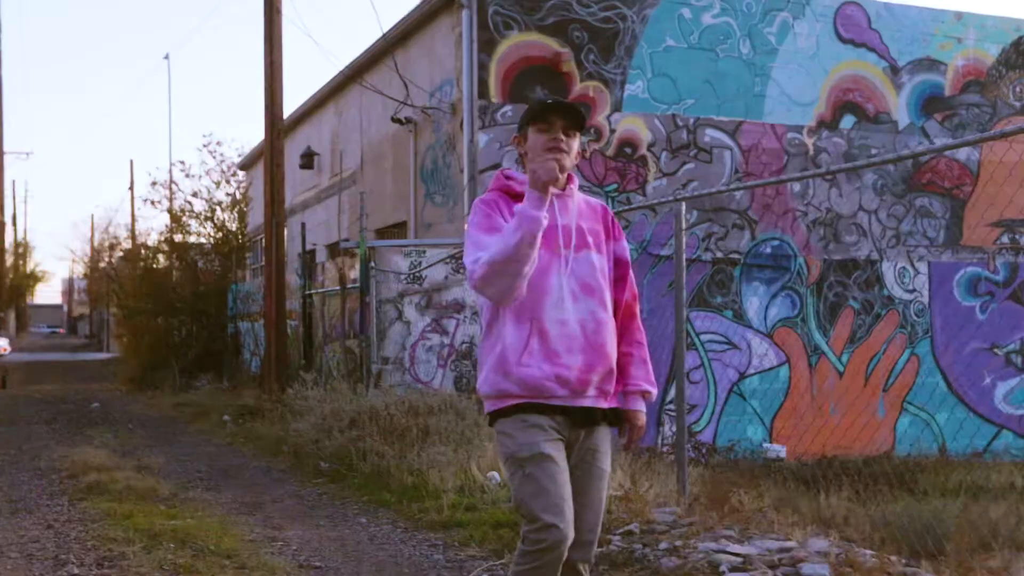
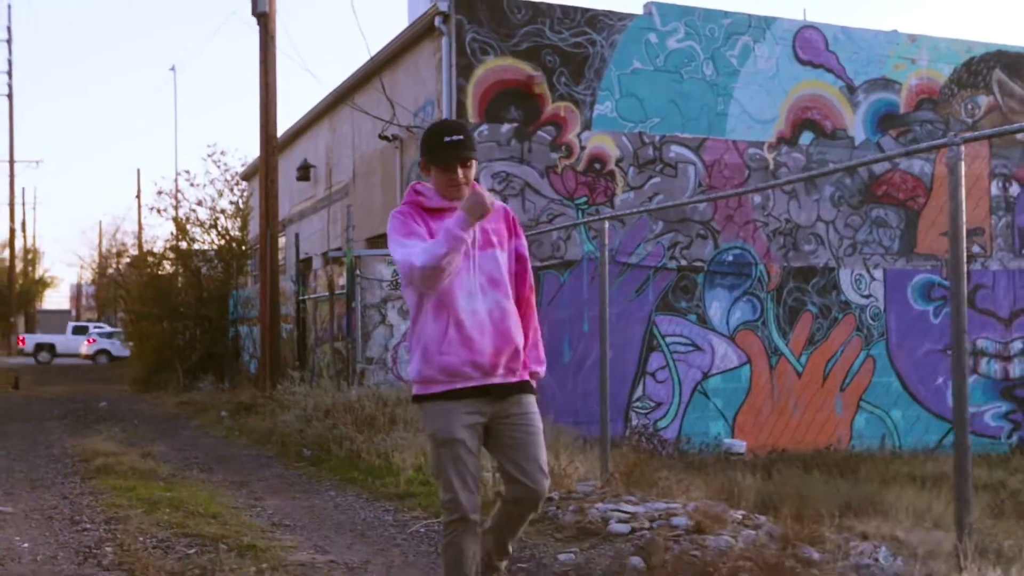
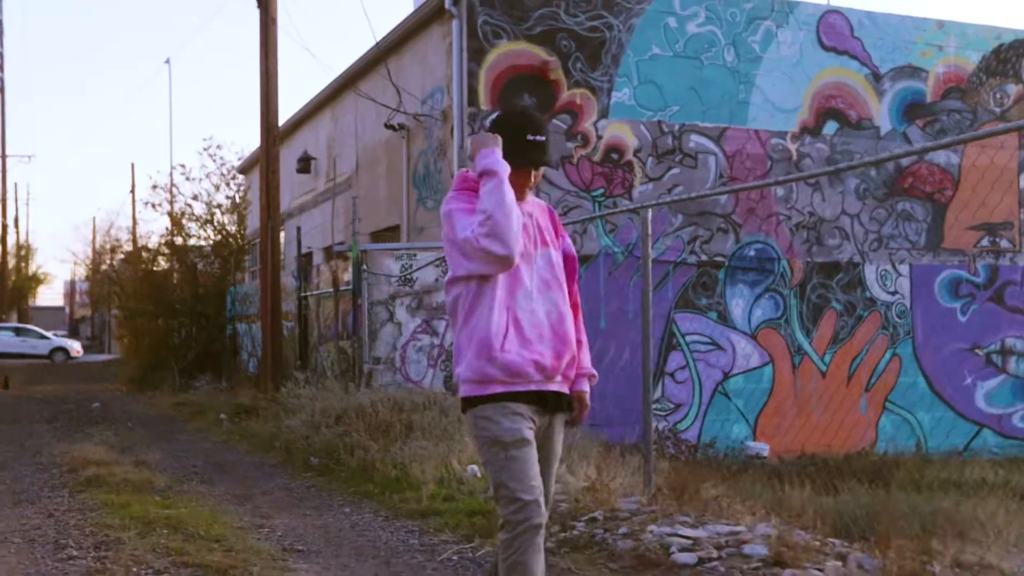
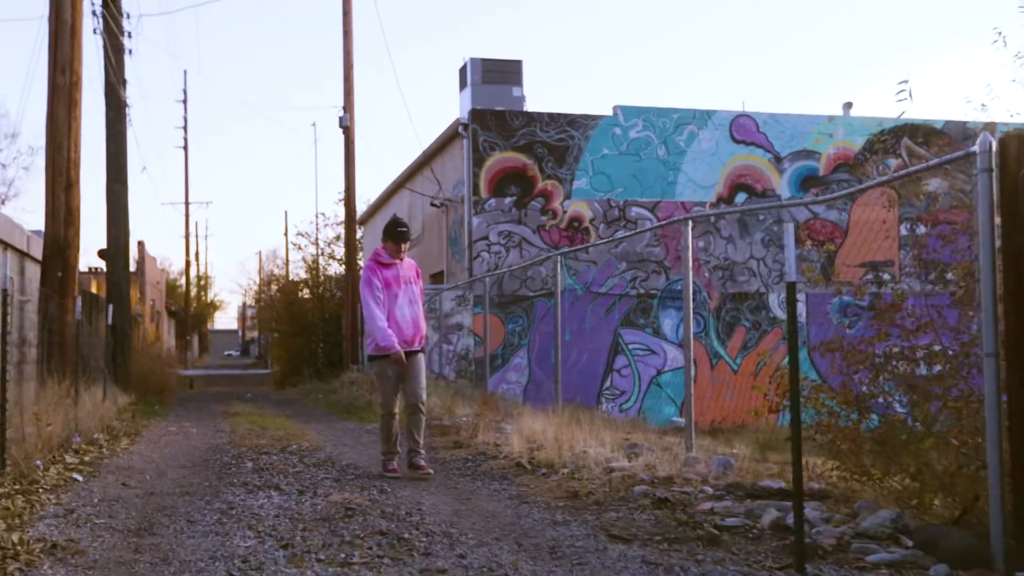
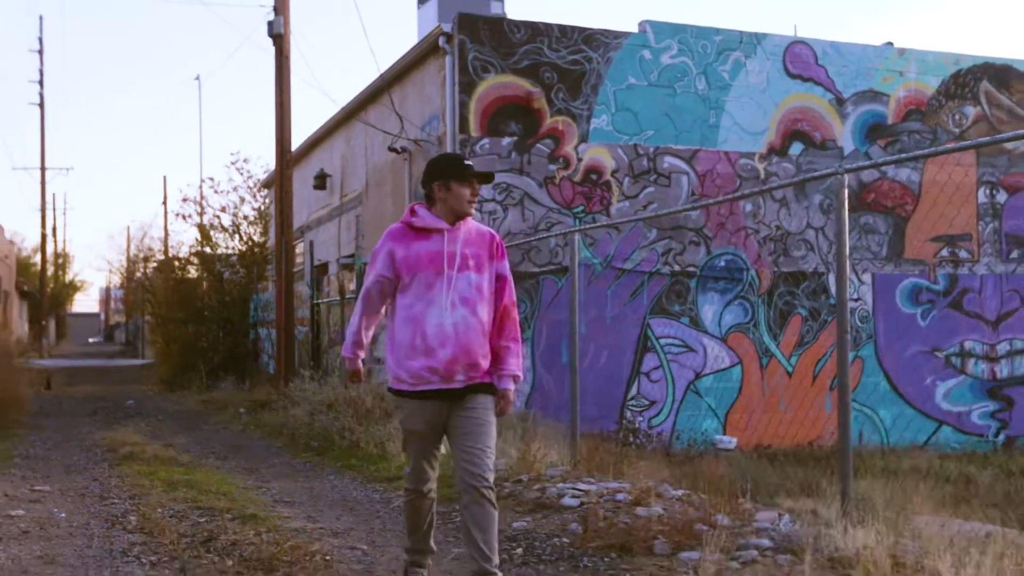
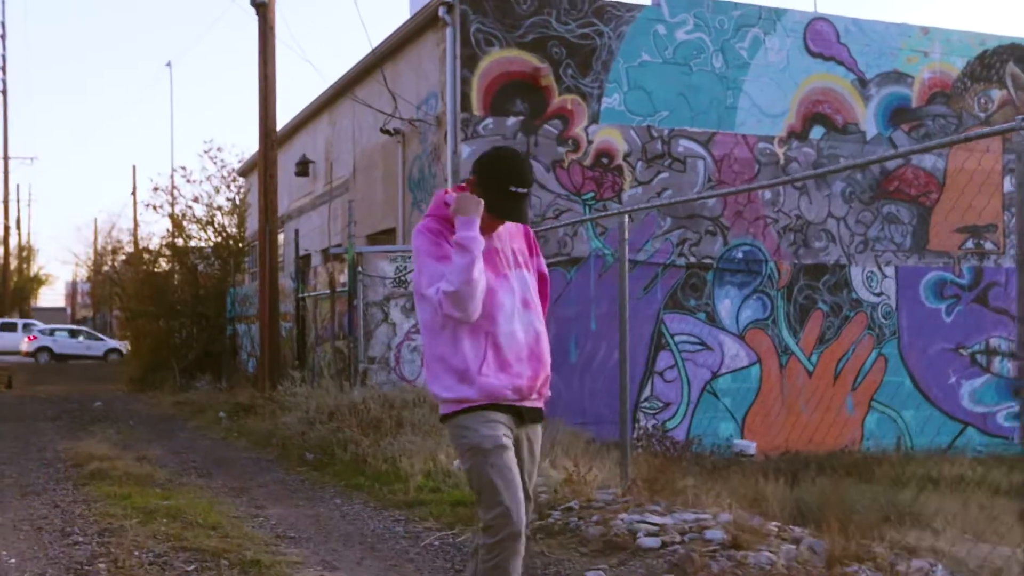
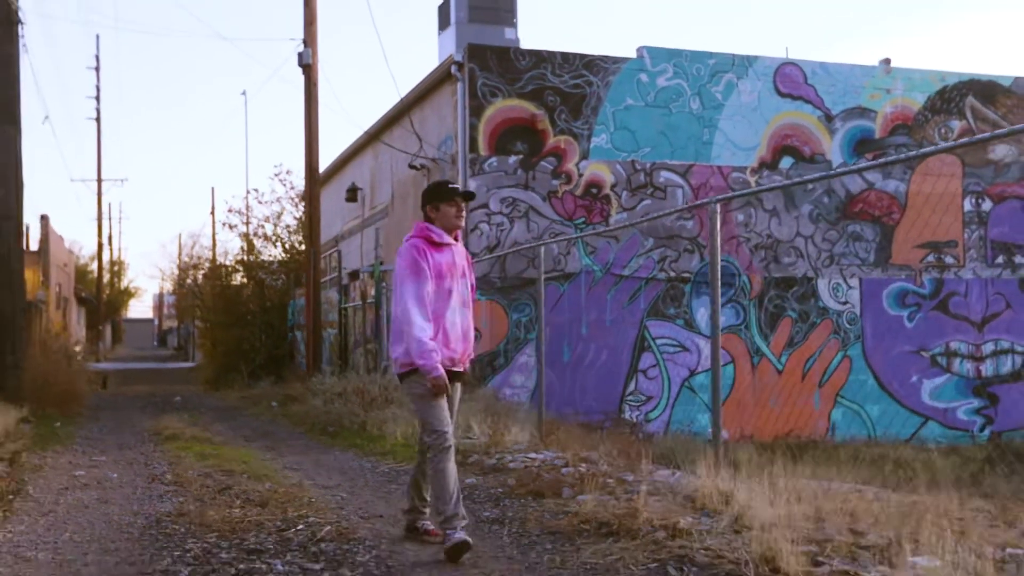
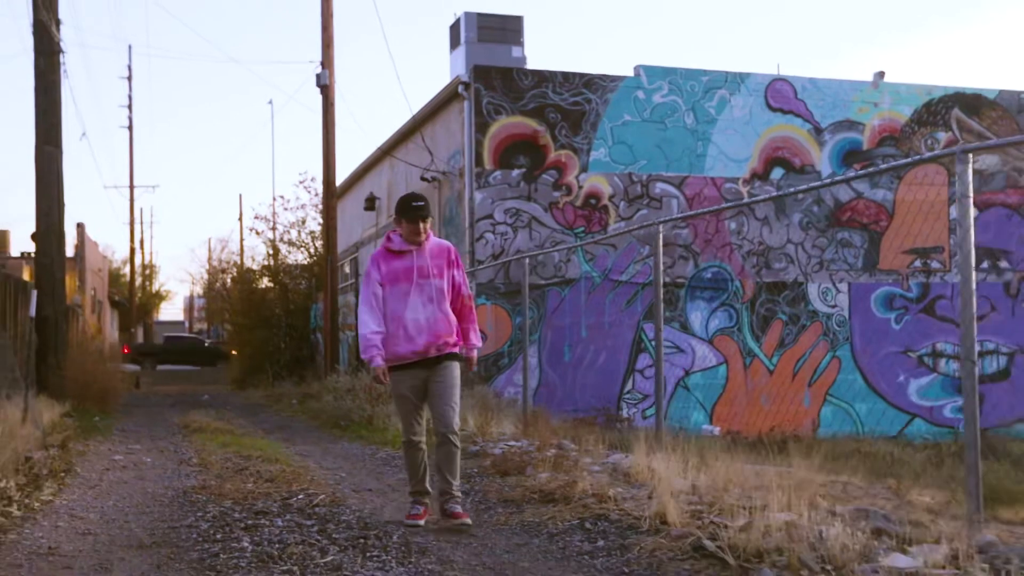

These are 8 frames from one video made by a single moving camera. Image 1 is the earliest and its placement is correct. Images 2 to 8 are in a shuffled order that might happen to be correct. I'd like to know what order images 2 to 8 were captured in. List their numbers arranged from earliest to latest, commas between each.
3, 6, 2, 5, 7, 8, 4
